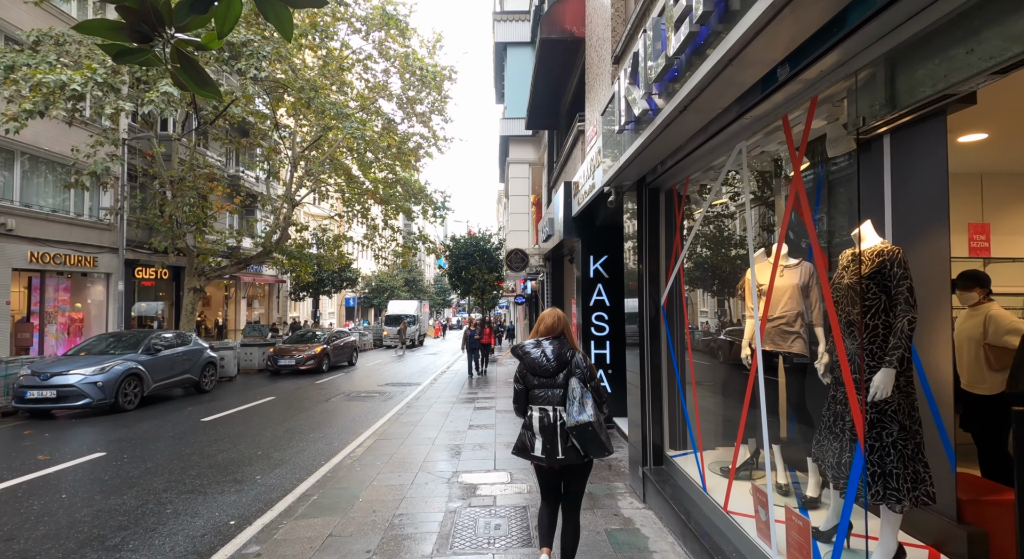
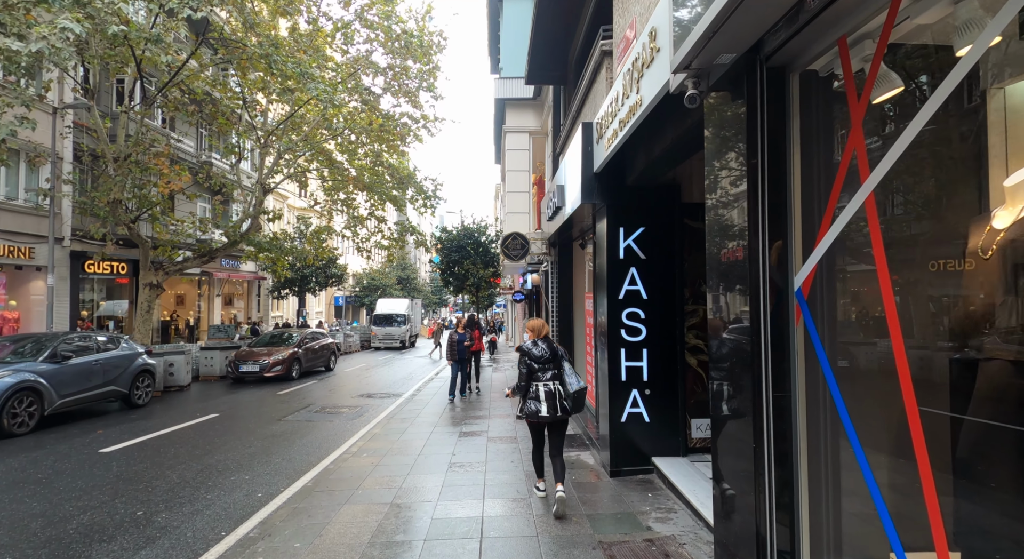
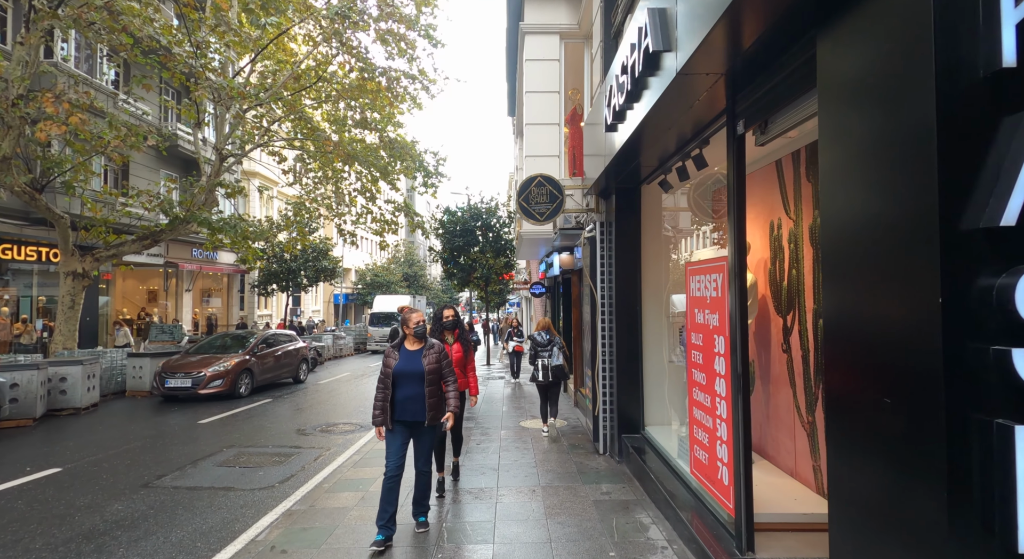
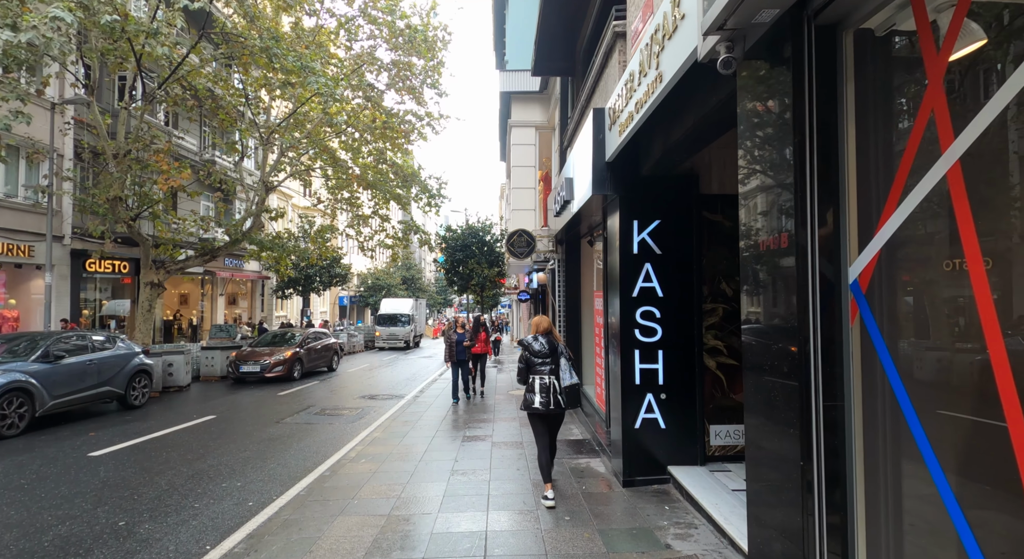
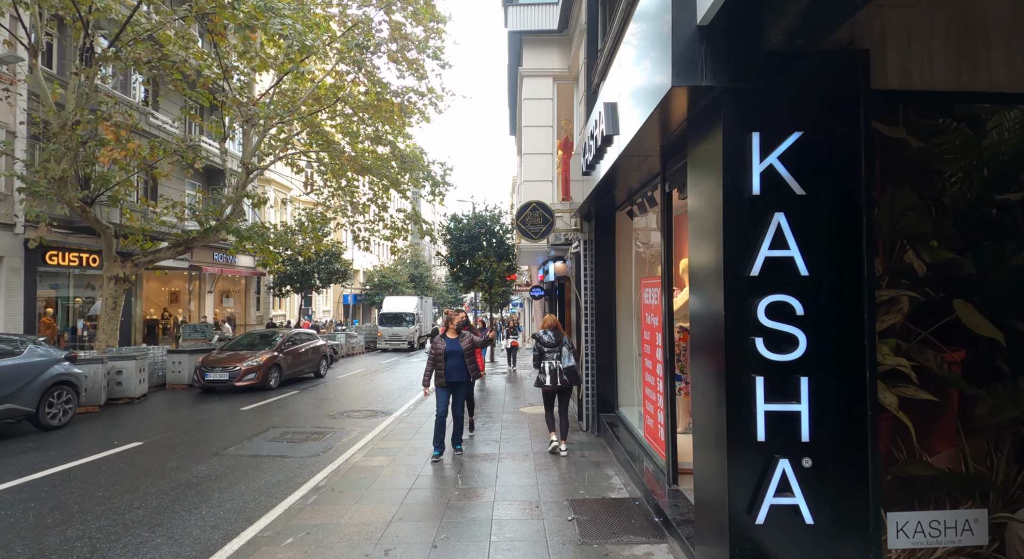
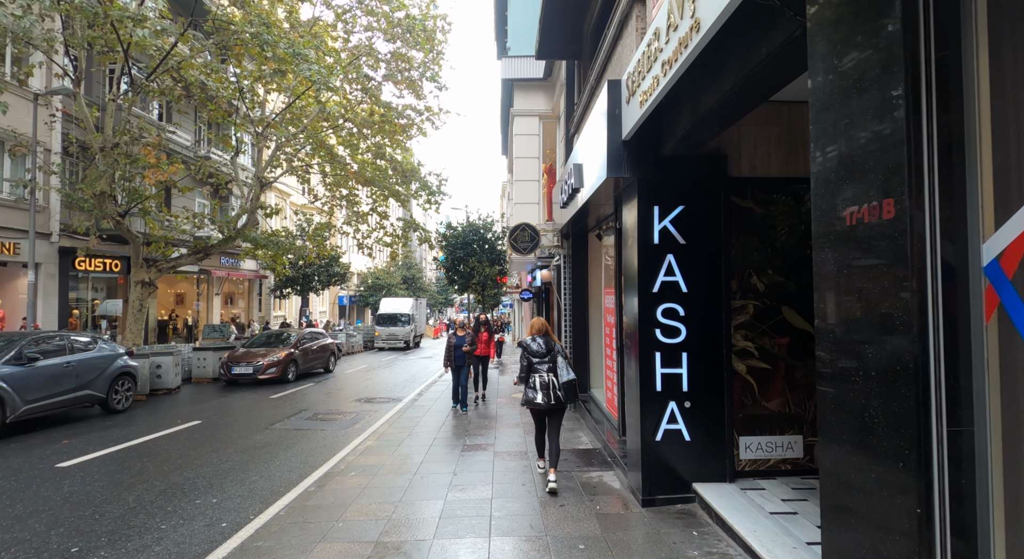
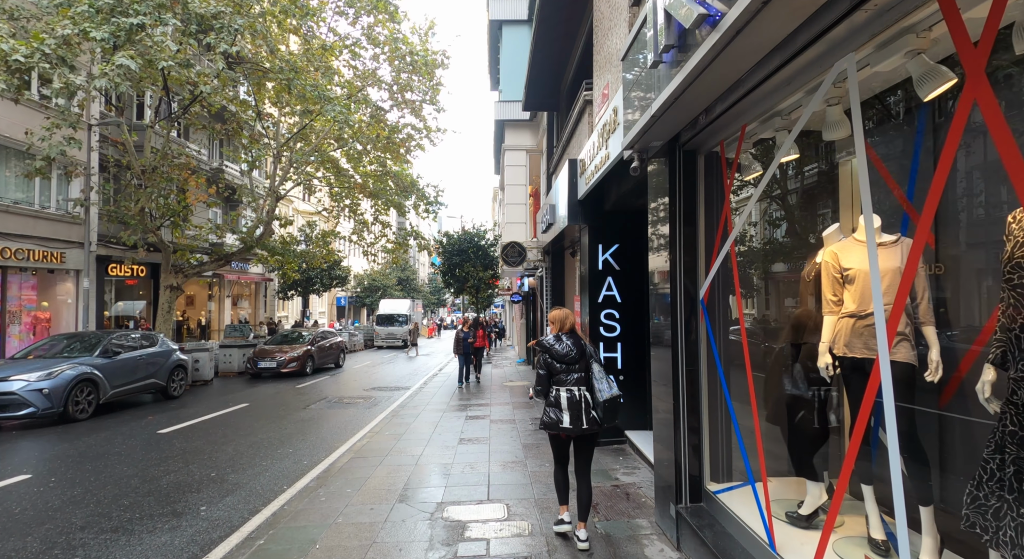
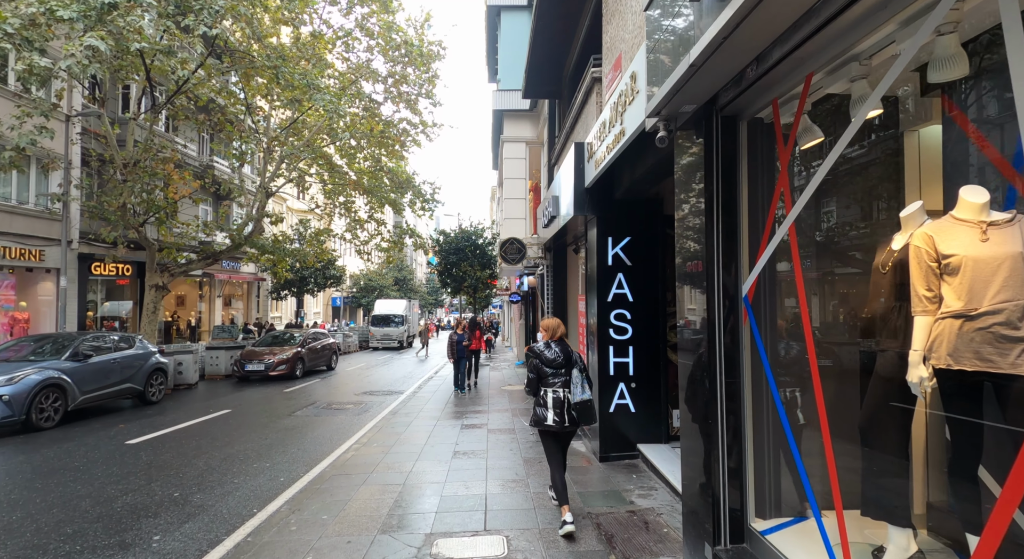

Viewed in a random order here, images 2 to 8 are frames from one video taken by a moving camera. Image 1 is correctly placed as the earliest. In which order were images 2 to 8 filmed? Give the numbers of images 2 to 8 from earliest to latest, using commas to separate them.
7, 8, 2, 4, 6, 5, 3
